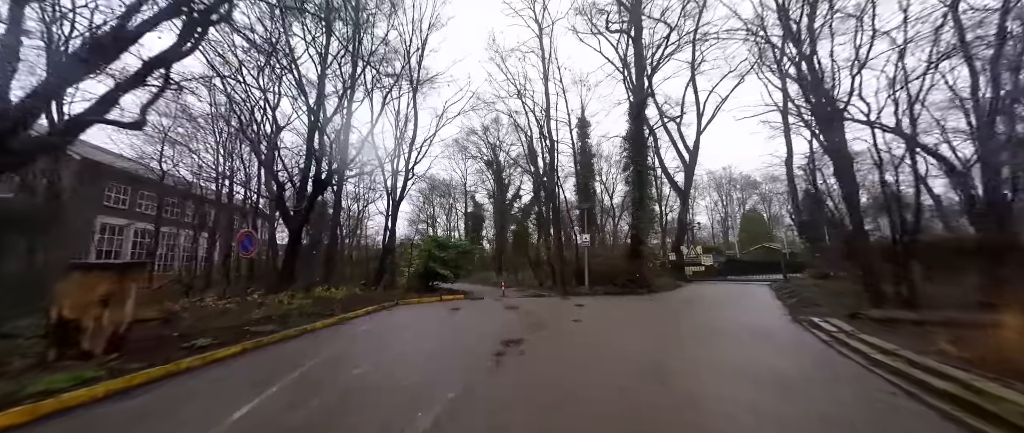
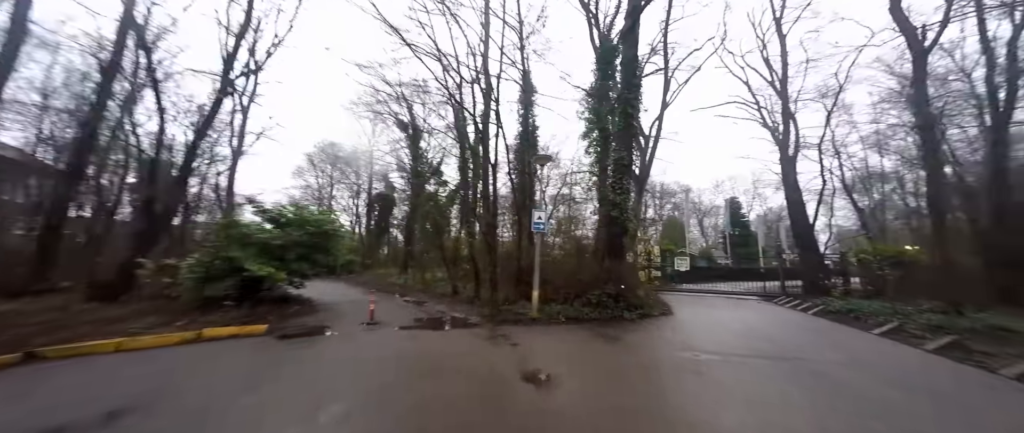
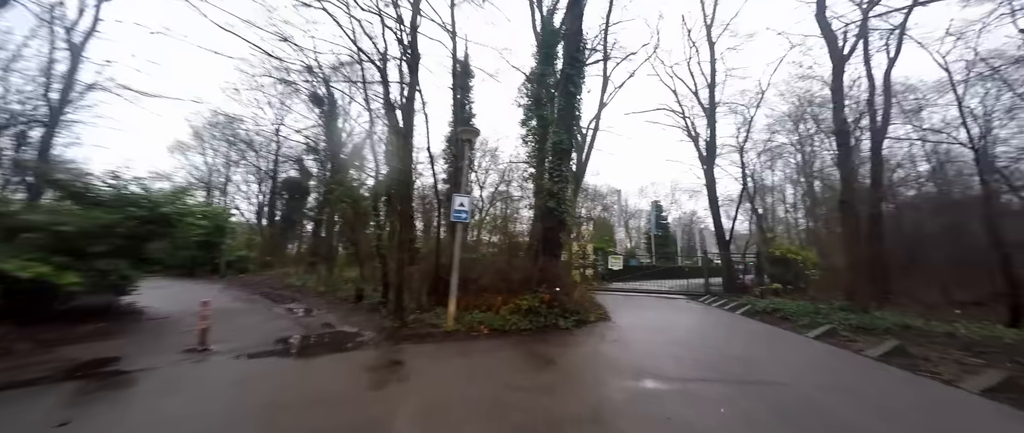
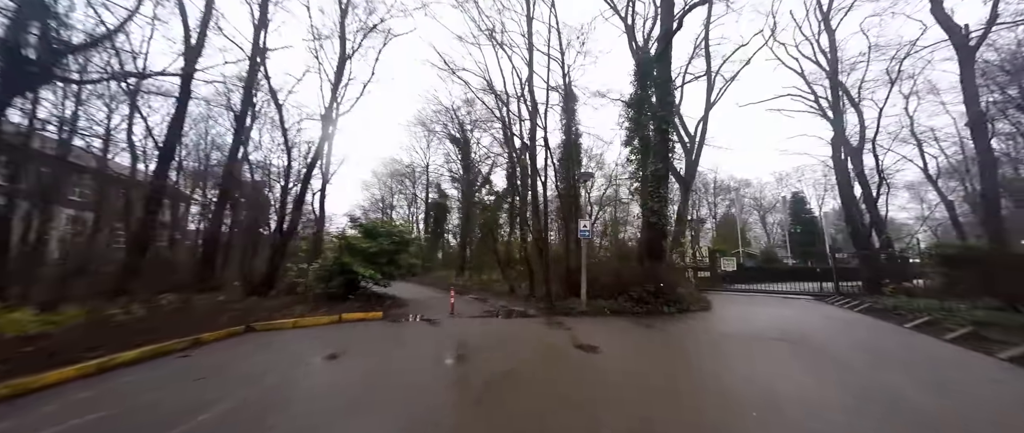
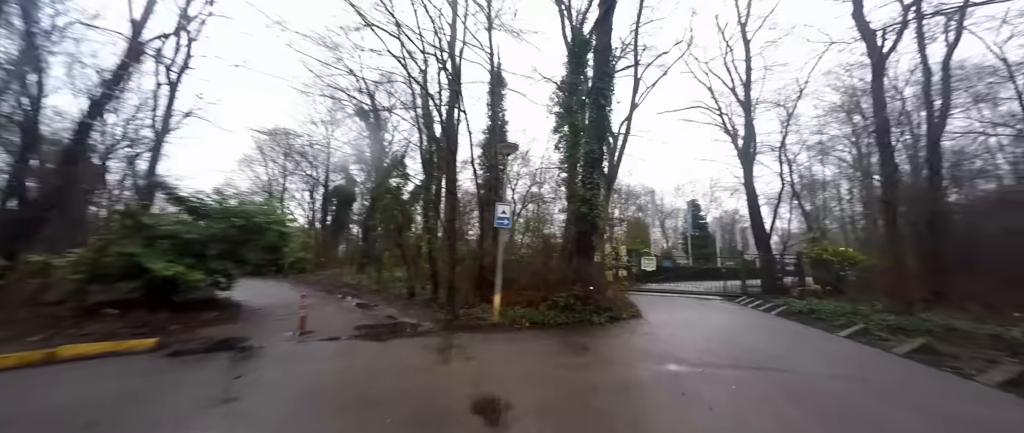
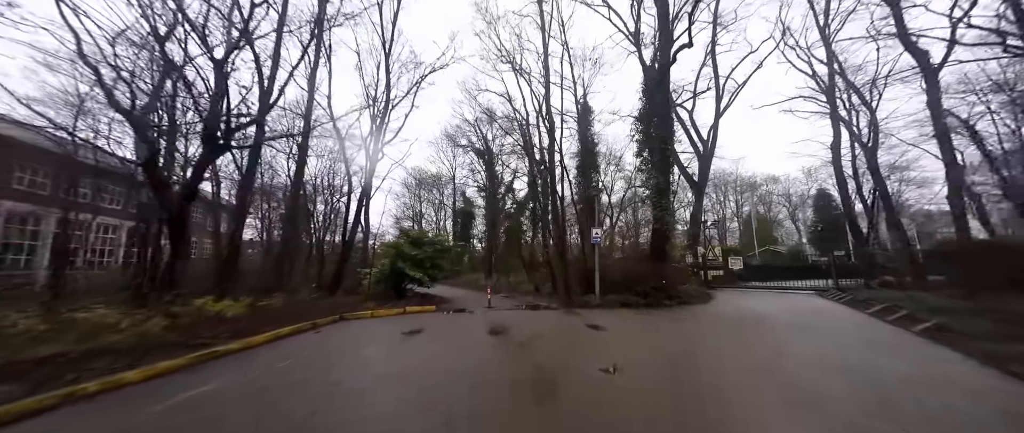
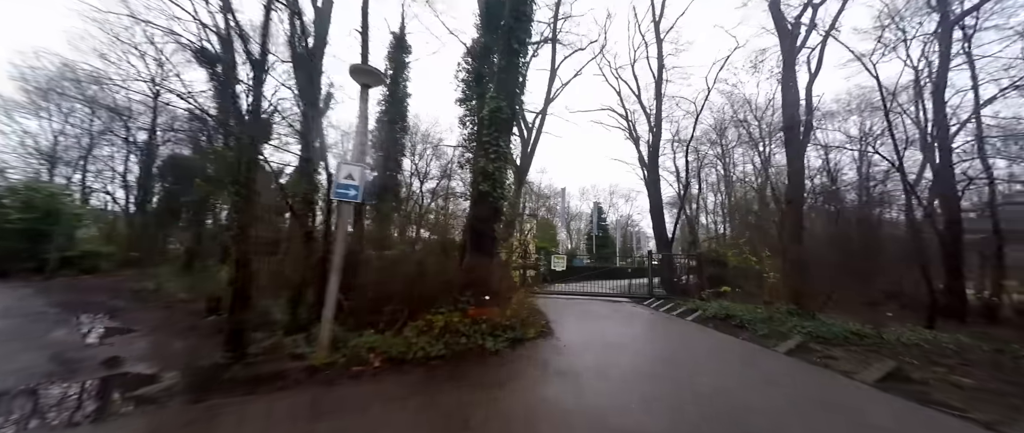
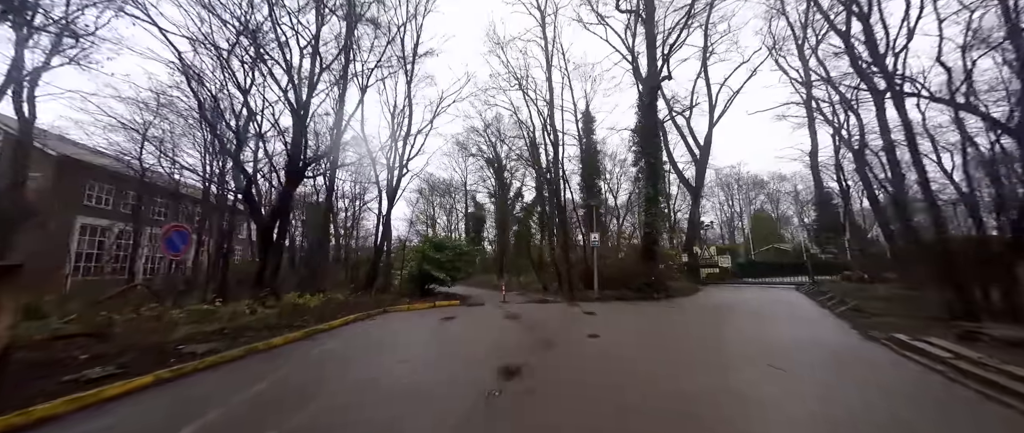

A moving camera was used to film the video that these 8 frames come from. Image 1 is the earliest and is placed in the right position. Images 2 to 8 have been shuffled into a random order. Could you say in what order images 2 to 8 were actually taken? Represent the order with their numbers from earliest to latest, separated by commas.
8, 6, 4, 2, 5, 3, 7
